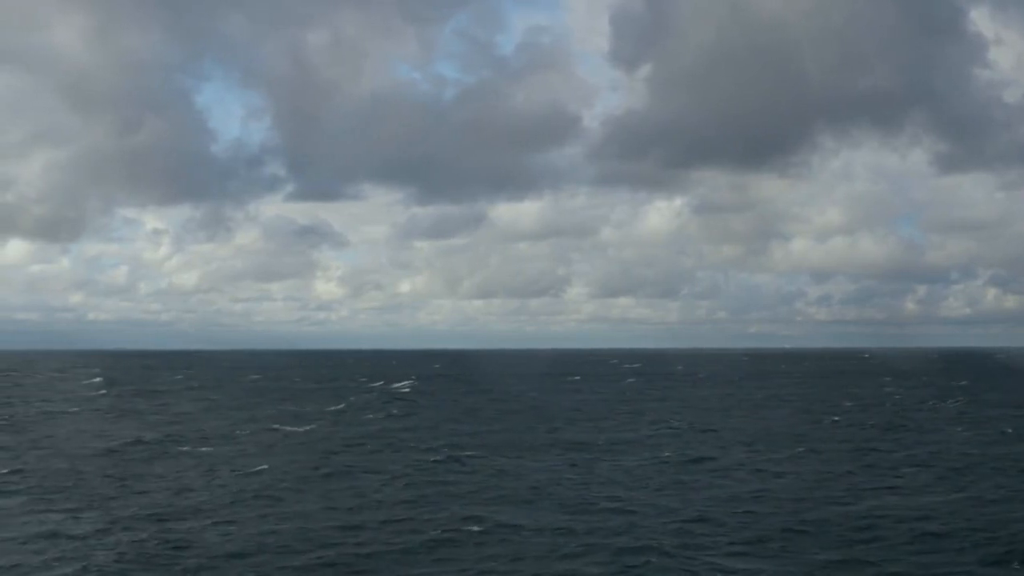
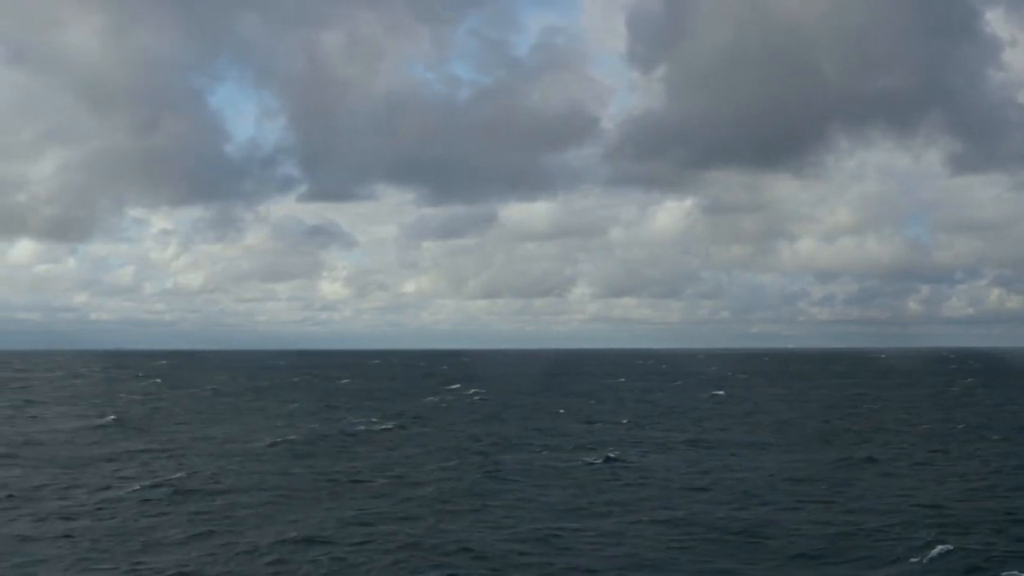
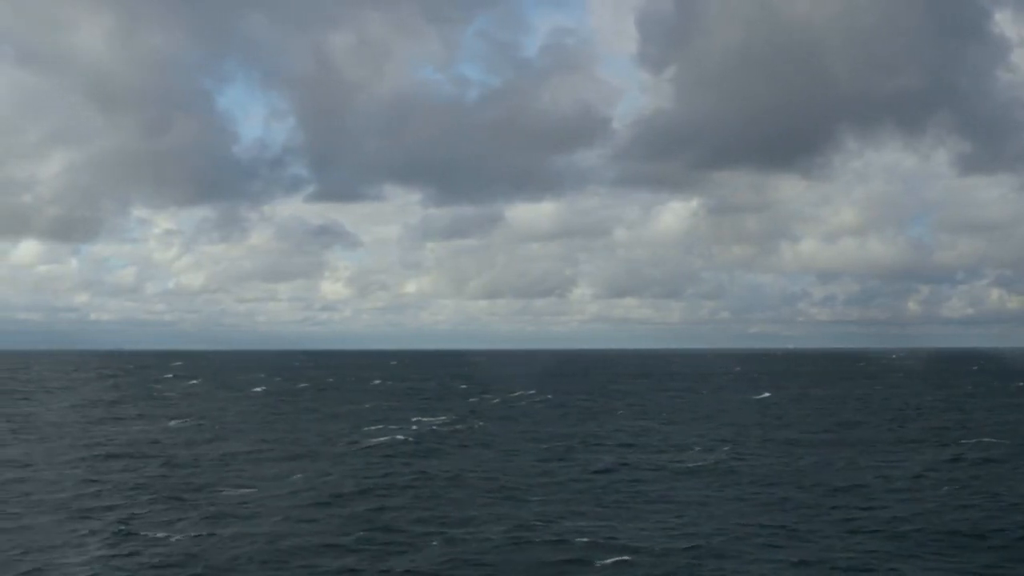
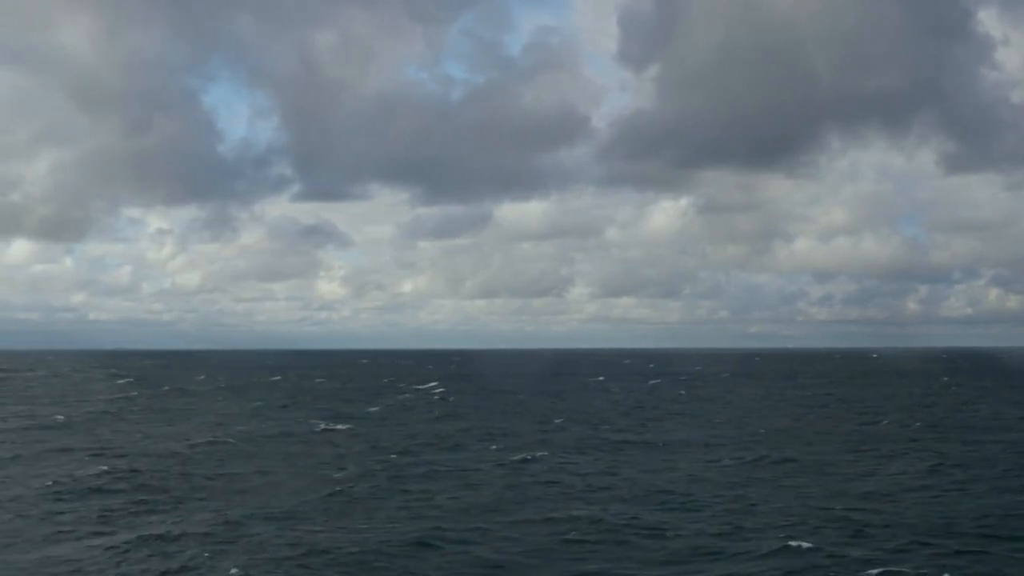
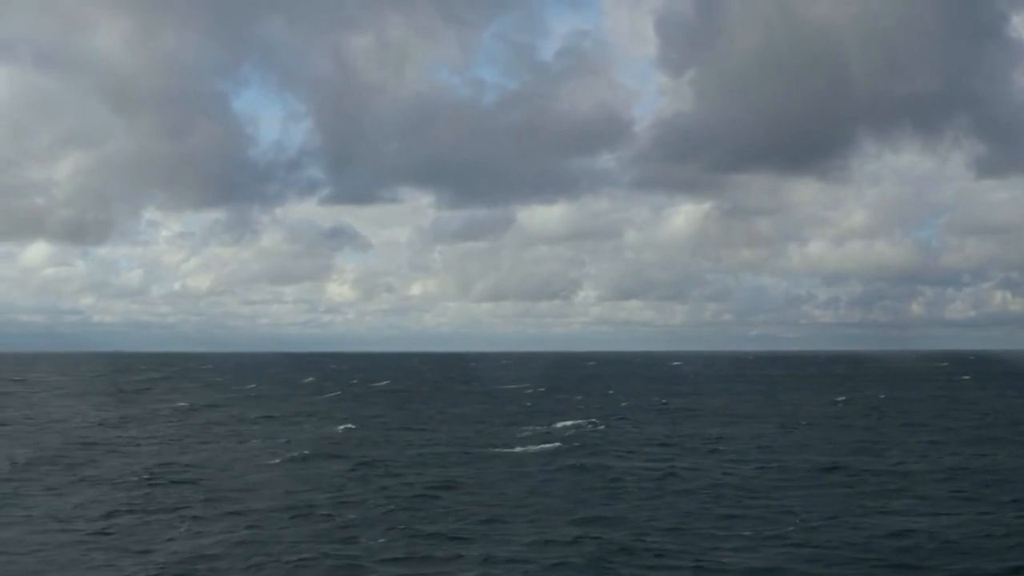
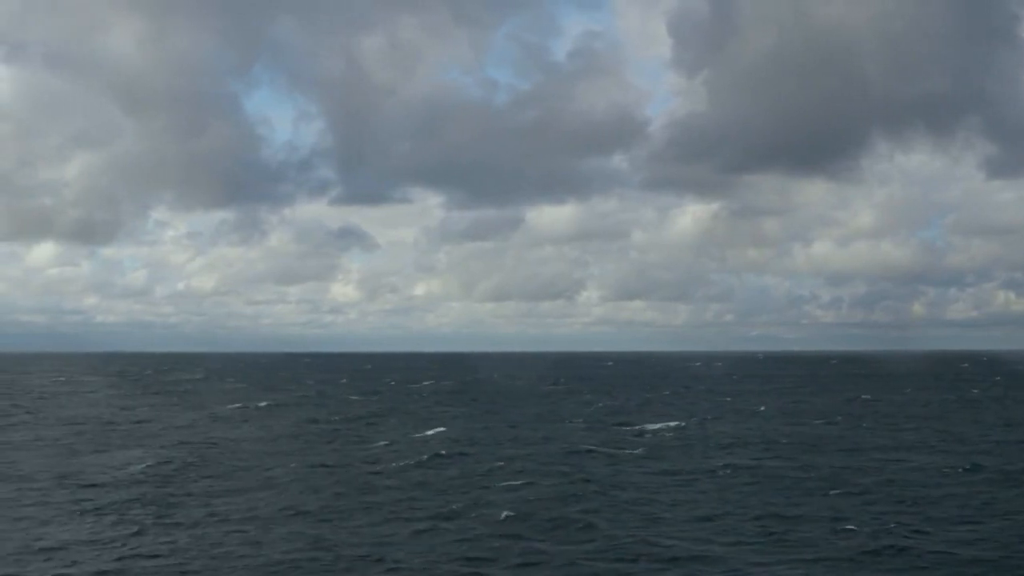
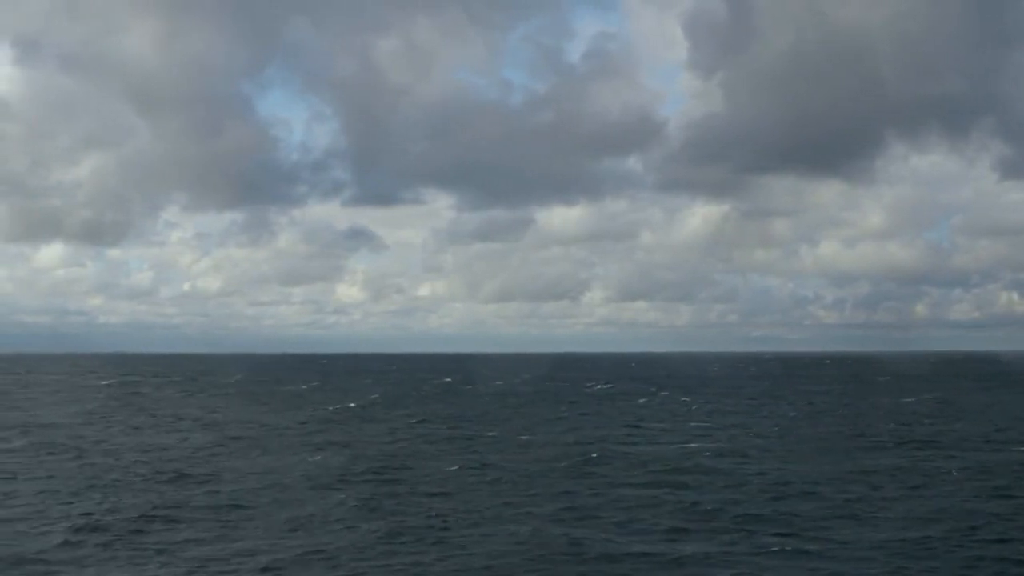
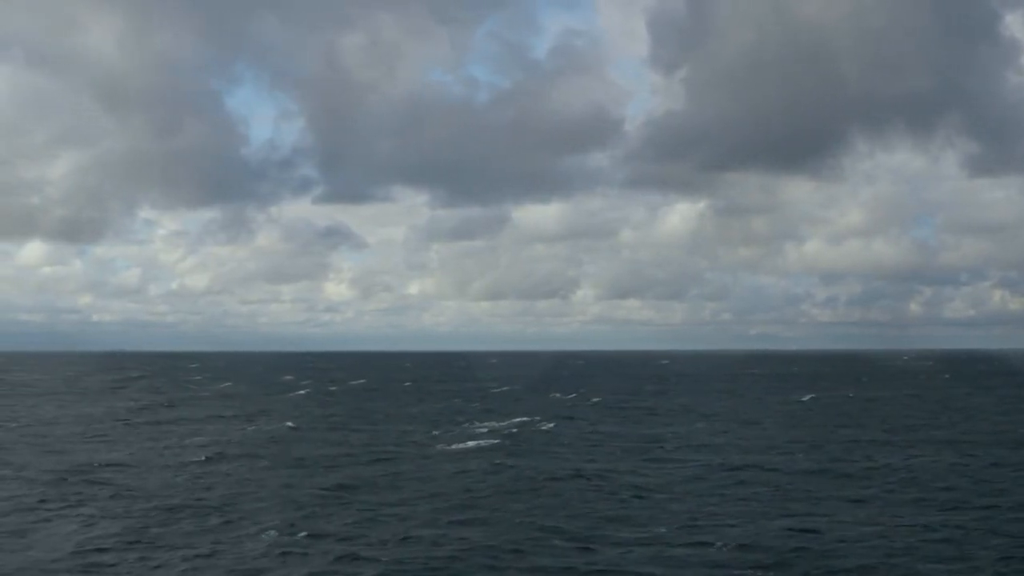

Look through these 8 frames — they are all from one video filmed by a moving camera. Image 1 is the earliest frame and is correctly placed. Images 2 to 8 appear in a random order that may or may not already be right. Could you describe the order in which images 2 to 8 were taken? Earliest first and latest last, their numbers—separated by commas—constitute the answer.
4, 2, 3, 8, 5, 6, 7
